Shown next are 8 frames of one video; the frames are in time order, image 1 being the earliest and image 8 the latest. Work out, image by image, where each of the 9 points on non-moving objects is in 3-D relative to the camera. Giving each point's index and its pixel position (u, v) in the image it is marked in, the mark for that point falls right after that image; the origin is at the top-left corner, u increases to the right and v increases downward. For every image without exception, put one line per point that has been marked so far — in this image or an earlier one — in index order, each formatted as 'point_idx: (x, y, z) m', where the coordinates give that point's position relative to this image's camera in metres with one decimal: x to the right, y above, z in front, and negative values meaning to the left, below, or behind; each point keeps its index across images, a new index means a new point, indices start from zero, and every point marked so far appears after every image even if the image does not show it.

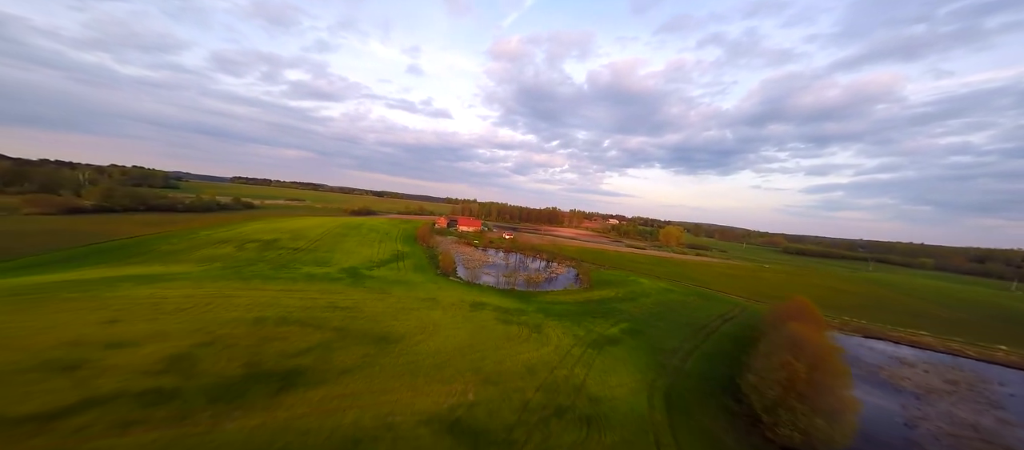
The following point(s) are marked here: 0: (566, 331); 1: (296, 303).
0: (+3.4, -6.8, +19.5) m
1: (-12.0, -4.3, +16.7) m
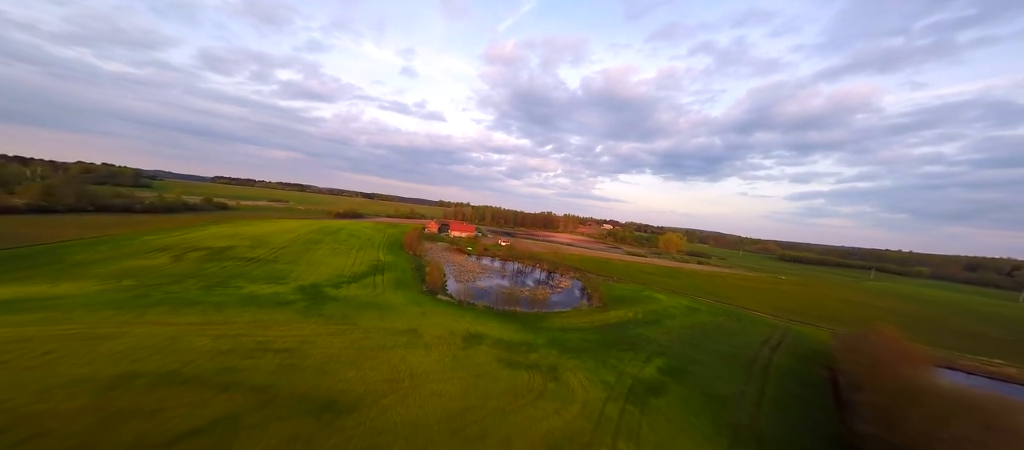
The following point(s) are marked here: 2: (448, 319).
0: (+3.8, -7.3, +14.7) m
1: (-11.6, -4.6, +11.5) m
2: (-4.0, -5.9, +19.0) m
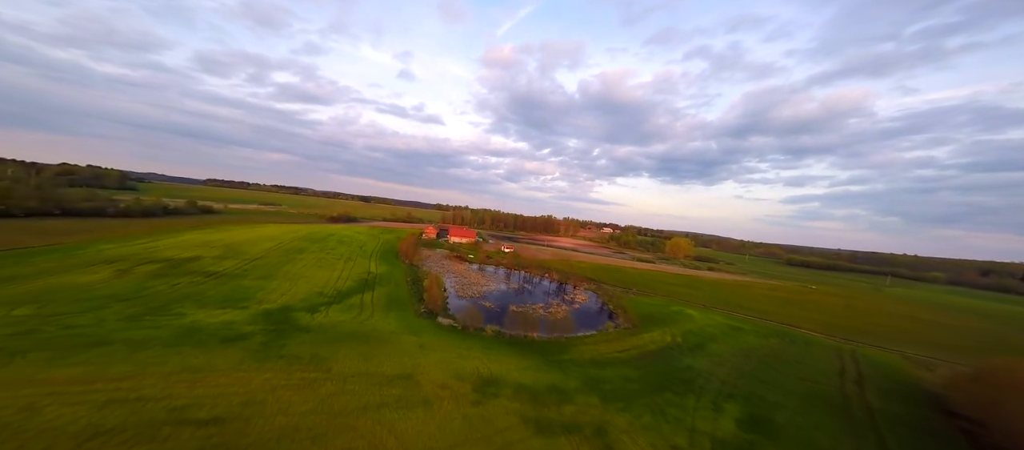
0: (+4.9, -7.7, +10.7) m
1: (-10.5, -5.0, +7.4) m
2: (-2.9, -6.4, +15.0) m
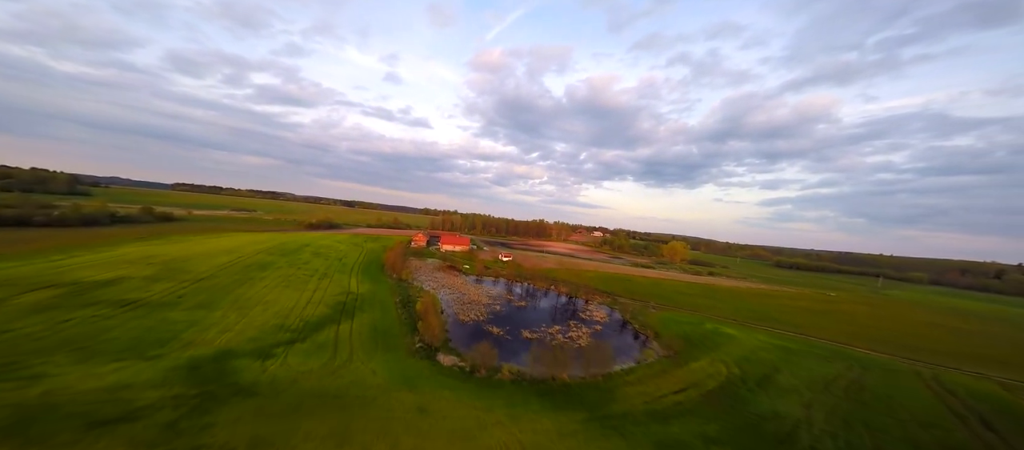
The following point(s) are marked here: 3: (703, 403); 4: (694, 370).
0: (+6.4, -8.0, +6.5) m
1: (-8.8, -5.4, +2.6) m
2: (-1.6, -6.9, +10.4) m
3: (+8.5, -8.2, +13.6) m
4: (+10.1, -8.1, +16.9) m
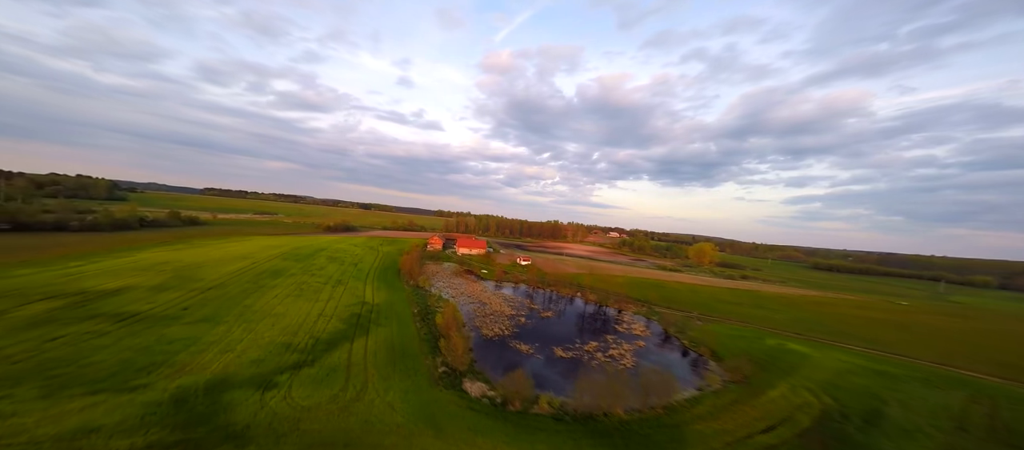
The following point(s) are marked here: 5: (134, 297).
0: (+7.7, -8.1, +3.7) m
1: (-7.7, -5.6, +0.6) m
2: (-0.1, -7.0, +8.0) m
3: (+10.2, -8.3, +10.7) m
4: (+11.9, -8.3, +13.9) m
5: (-21.7, -4.0, +17.6) m
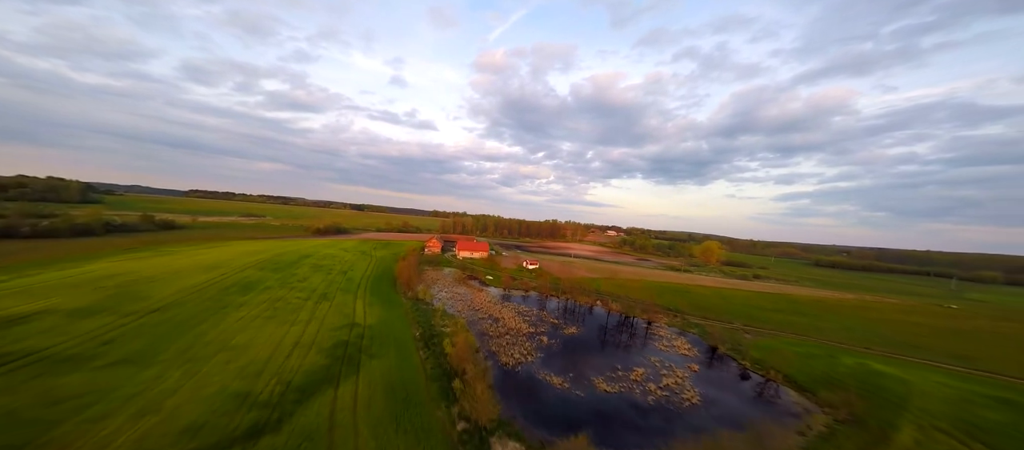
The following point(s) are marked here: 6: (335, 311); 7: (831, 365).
0: (+9.4, -8.1, 0.0) m
1: (-5.9, -5.8, -3.4) m
2: (+1.6, -7.1, +4.2) m
3: (+11.8, -8.3, +7.0) m
4: (+13.4, -8.2, +10.3) m
5: (-20.2, -4.4, +13.4) m
6: (-11.1, -5.4, +19.2) m
7: (+17.9, -7.9, +17.1) m
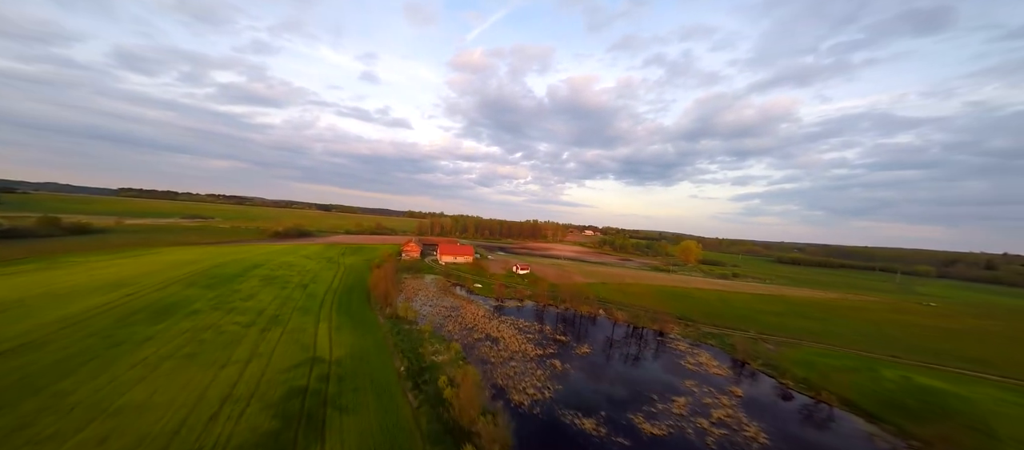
0: (+11.4, -8.2, -2.6) m
1: (-3.6, -5.9, -7.3) m
2: (+3.2, -7.2, +0.9) m
3: (+13.1, -8.3, +4.7) m
4: (+14.5, -8.2, +8.0) m
5: (-19.3, -4.6, +8.3) m
6: (-10.7, -5.6, +14.9) m
7: (+18.4, -7.9, +15.2) m
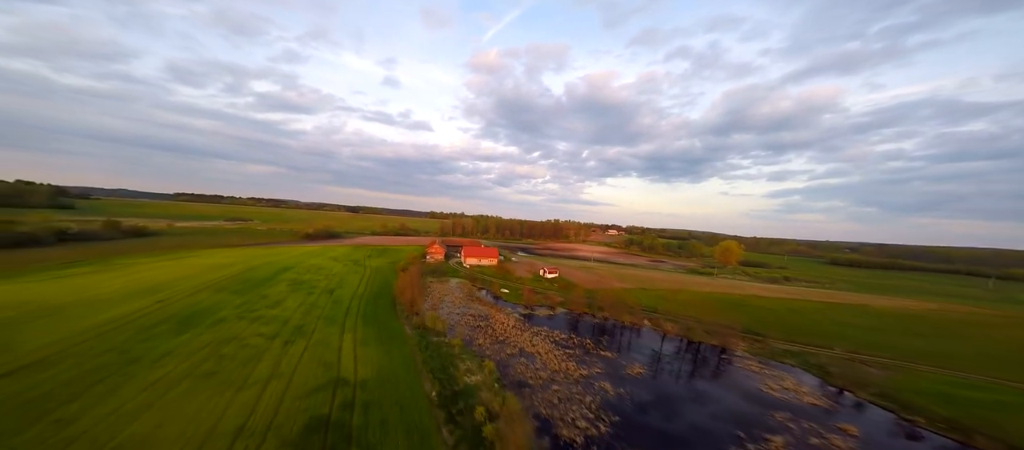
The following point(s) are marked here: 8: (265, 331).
0: (+12.1, -8.2, -5.7) m
1: (-3.2, -6.1, -9.3) m
2: (+4.2, -7.3, -1.6) m
3: (+14.4, -8.3, +1.4) m
4: (+16.0, -8.2, +4.6) m
5: (-17.7, -4.9, +7.3) m
6: (-8.7, -5.8, +13.3) m
7: (+20.4, -7.9, +11.5) m
8: (-13.2, -5.1, +16.6) m
